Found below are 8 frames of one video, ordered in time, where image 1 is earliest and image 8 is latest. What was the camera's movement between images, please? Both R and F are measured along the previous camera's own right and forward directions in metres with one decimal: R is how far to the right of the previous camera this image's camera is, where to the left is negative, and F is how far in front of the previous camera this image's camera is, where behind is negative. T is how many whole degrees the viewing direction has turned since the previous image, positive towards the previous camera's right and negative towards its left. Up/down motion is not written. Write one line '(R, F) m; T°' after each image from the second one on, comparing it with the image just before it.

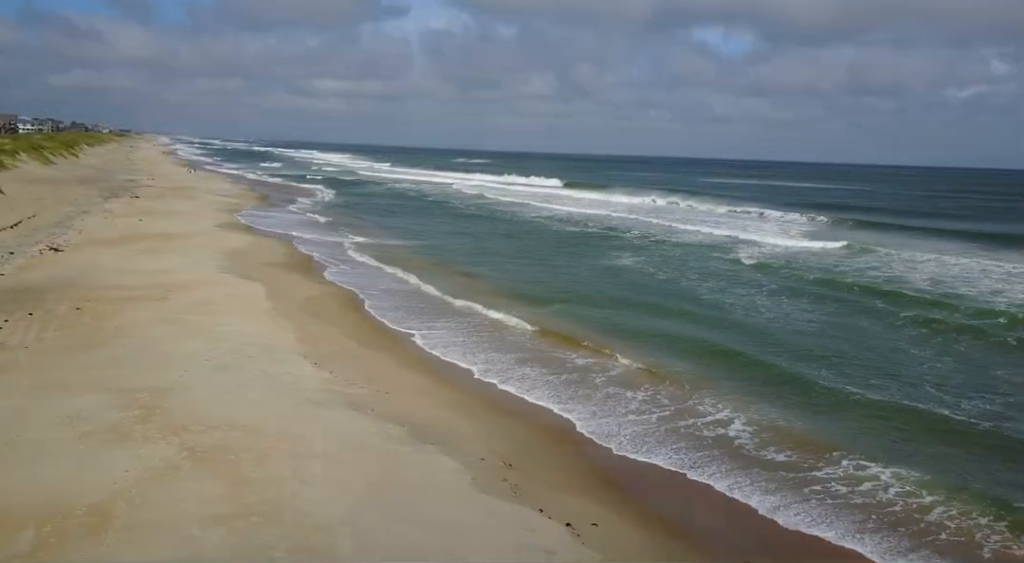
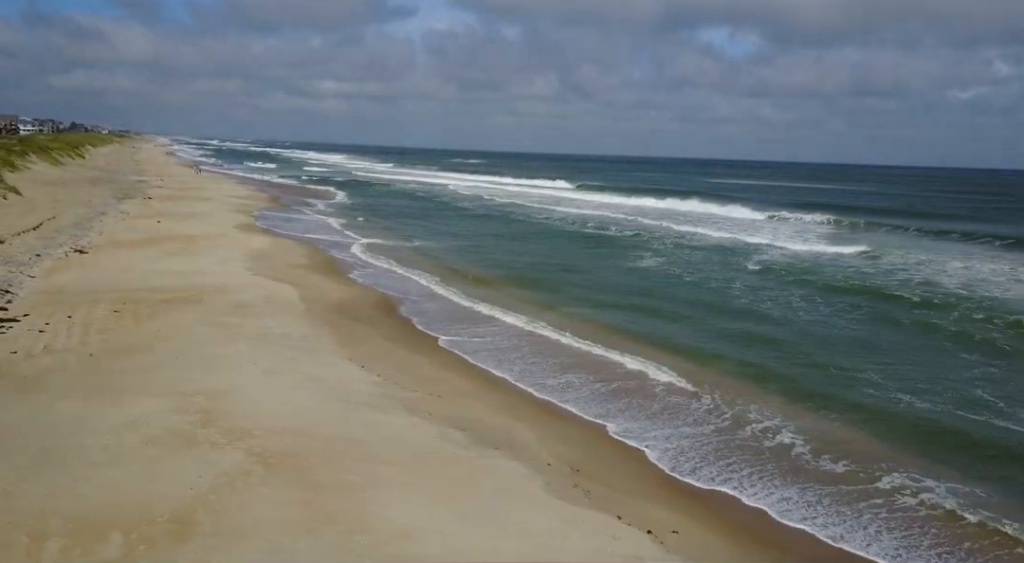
(-0.7, 0.0) m; 0°
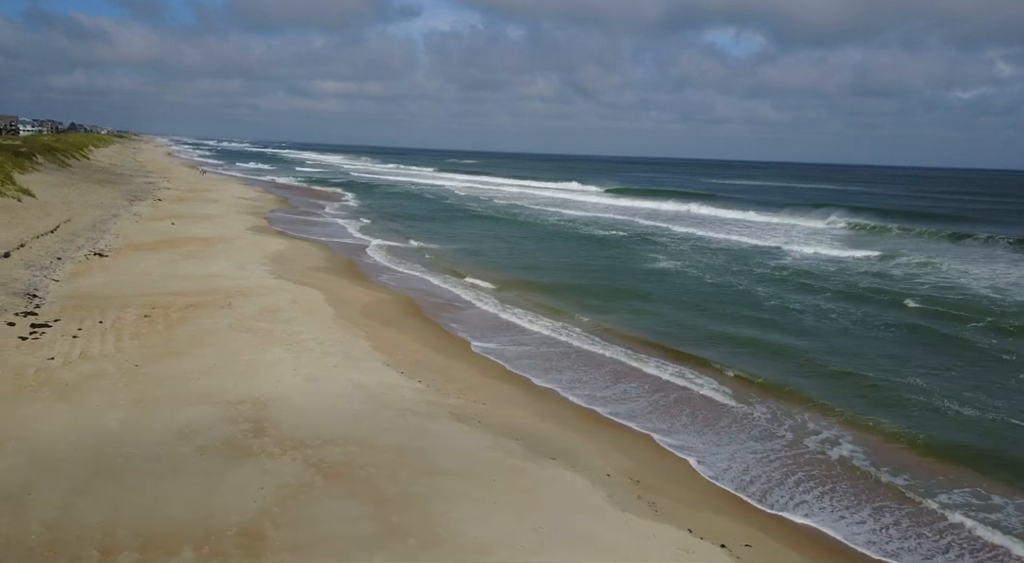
(-0.7, +0.1) m; 0°
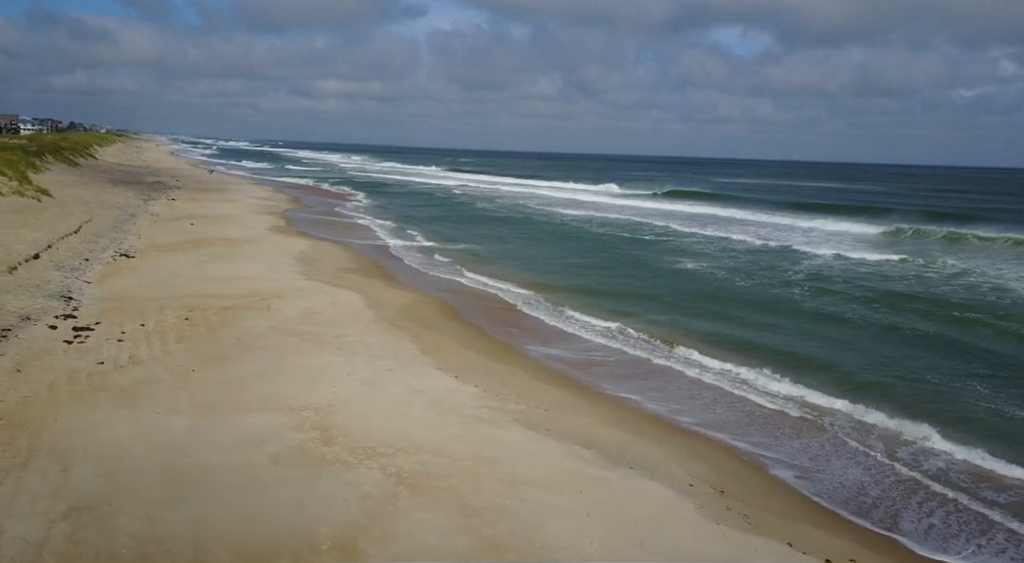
(-0.9, +0.2) m; 0°
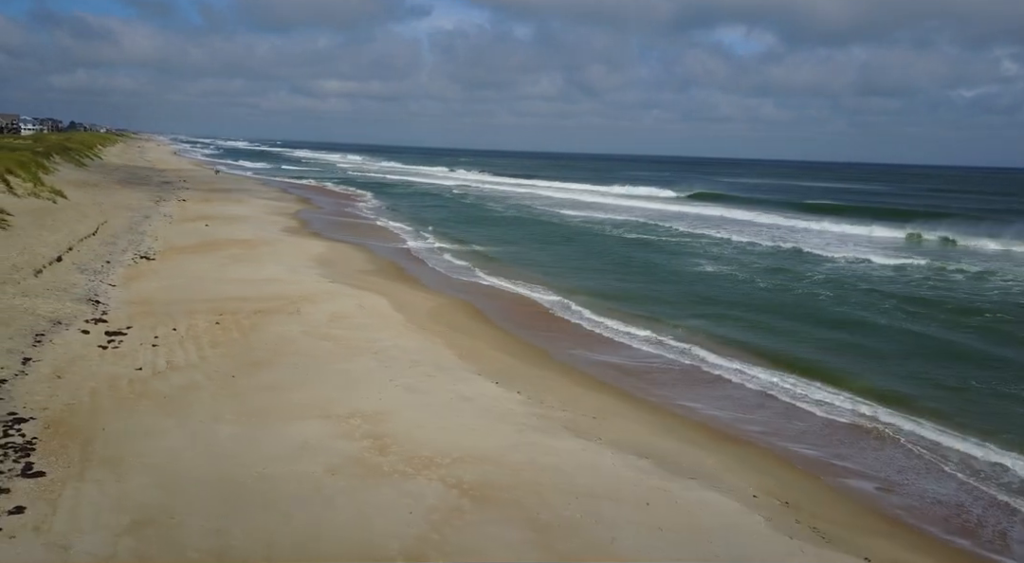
(-0.6, +0.1) m; 0°
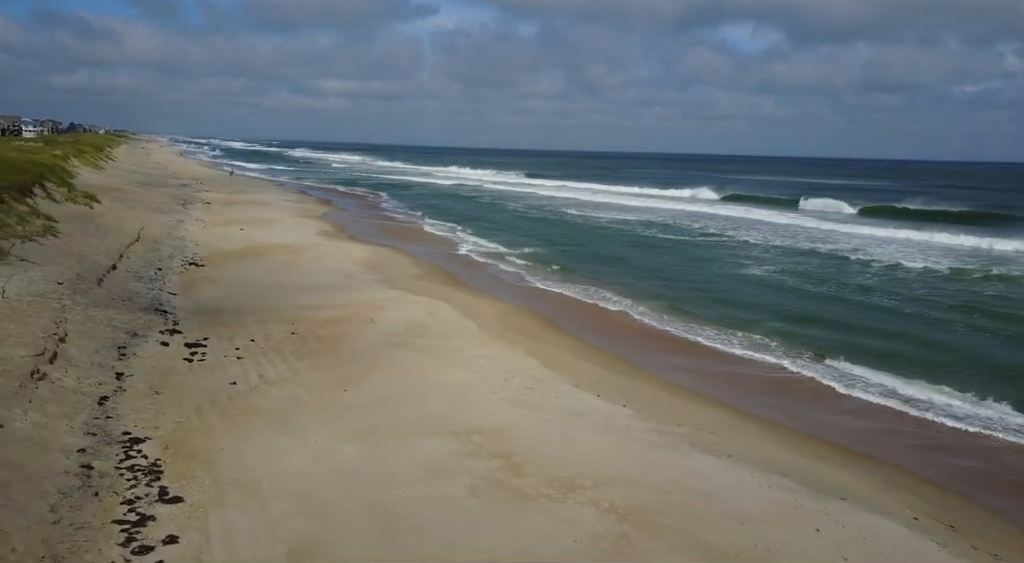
(-1.5, +0.3) m; 0°
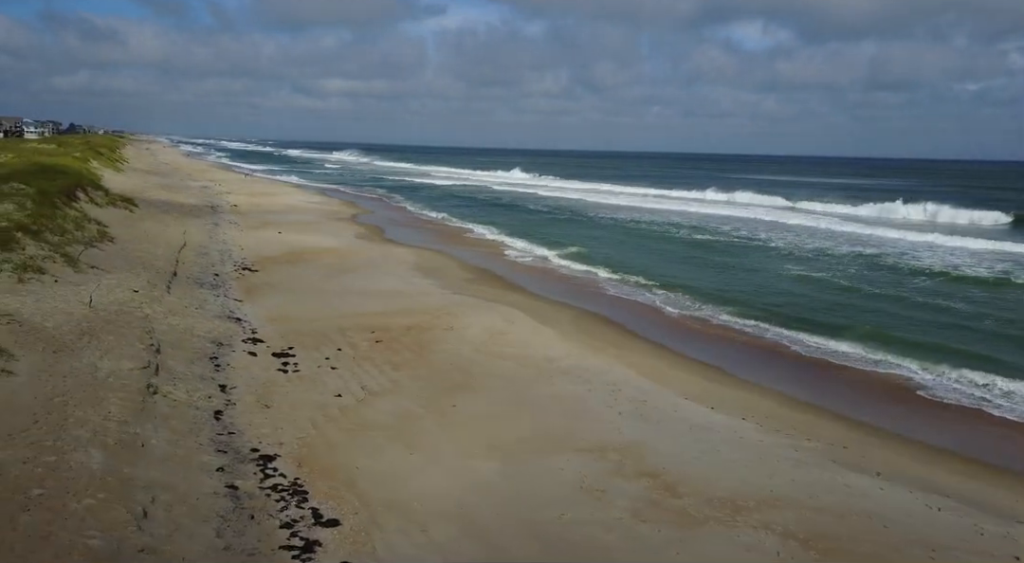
(-1.6, +0.3) m; -1°
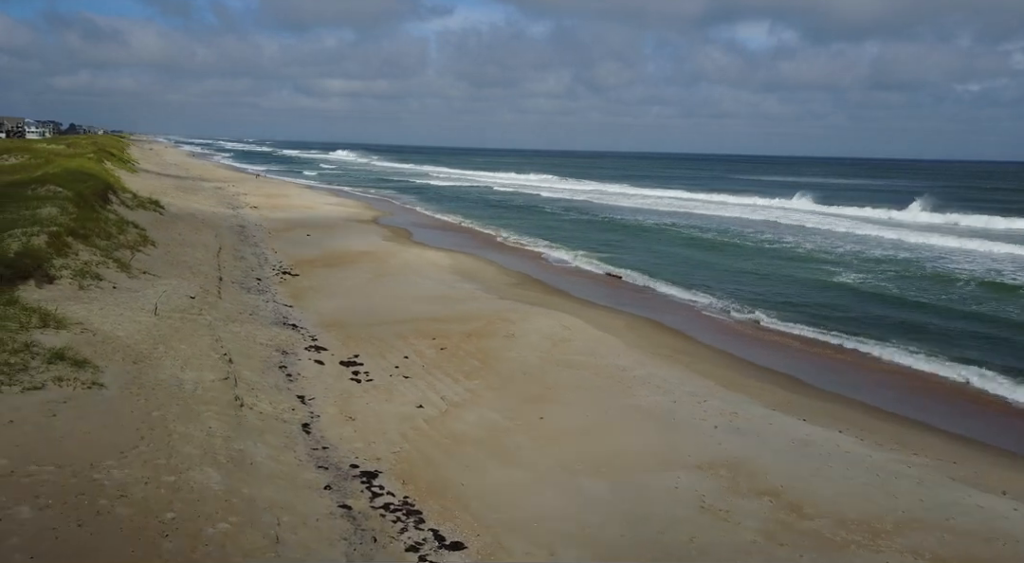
(-1.2, +0.3) m; 0°
